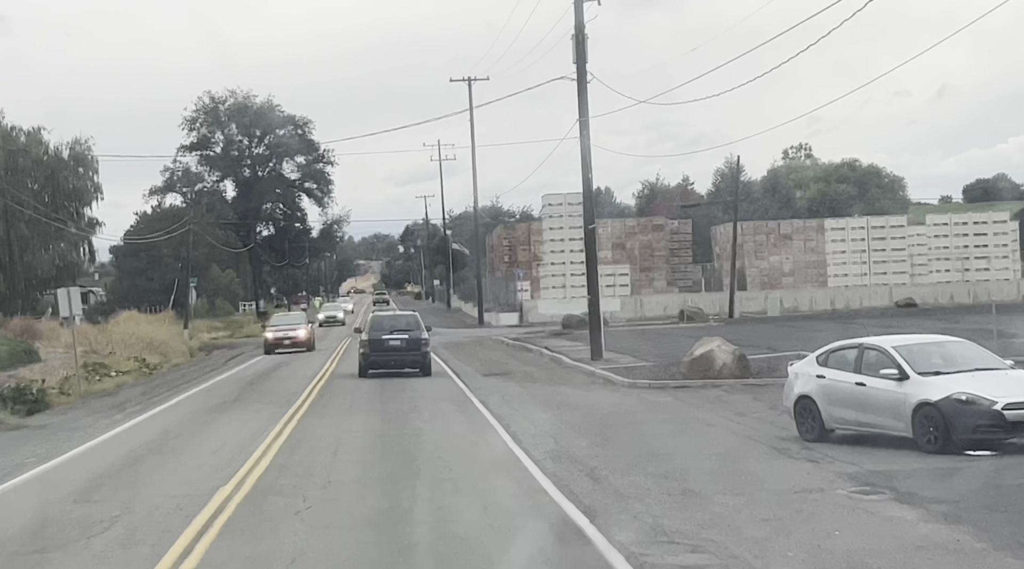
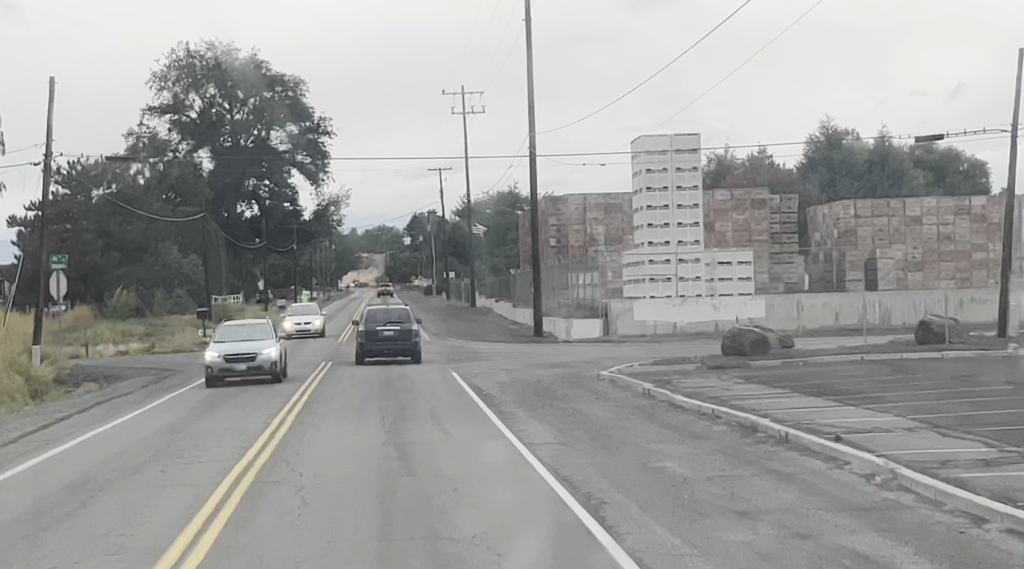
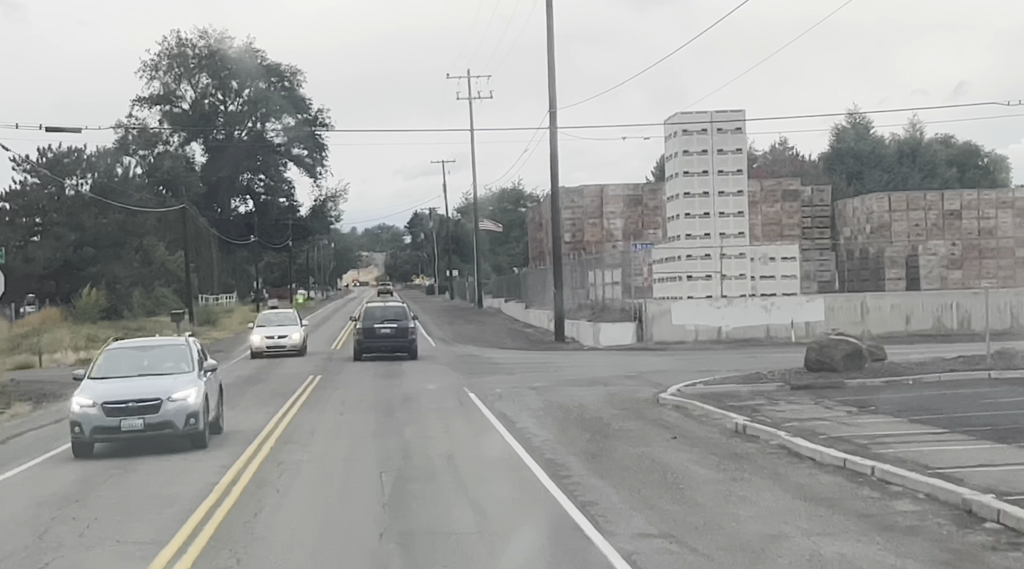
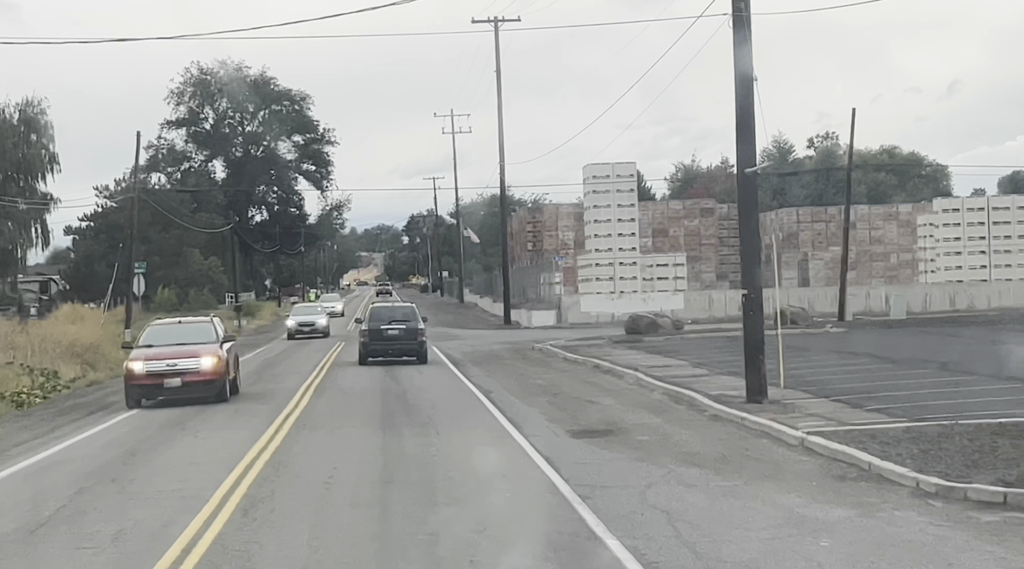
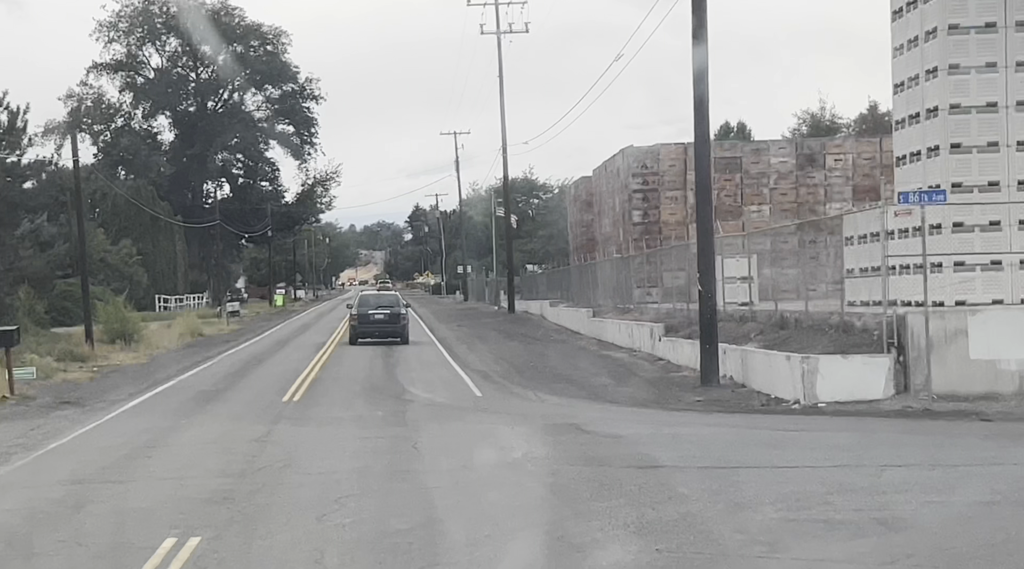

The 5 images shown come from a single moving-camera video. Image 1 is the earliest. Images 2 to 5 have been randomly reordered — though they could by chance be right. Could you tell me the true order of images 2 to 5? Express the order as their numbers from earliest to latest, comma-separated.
4, 2, 3, 5
